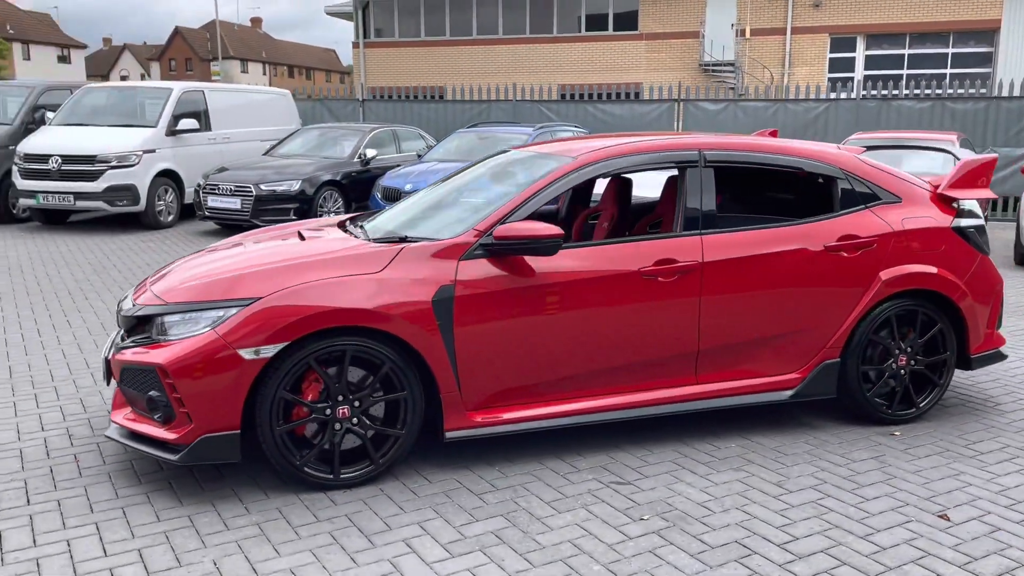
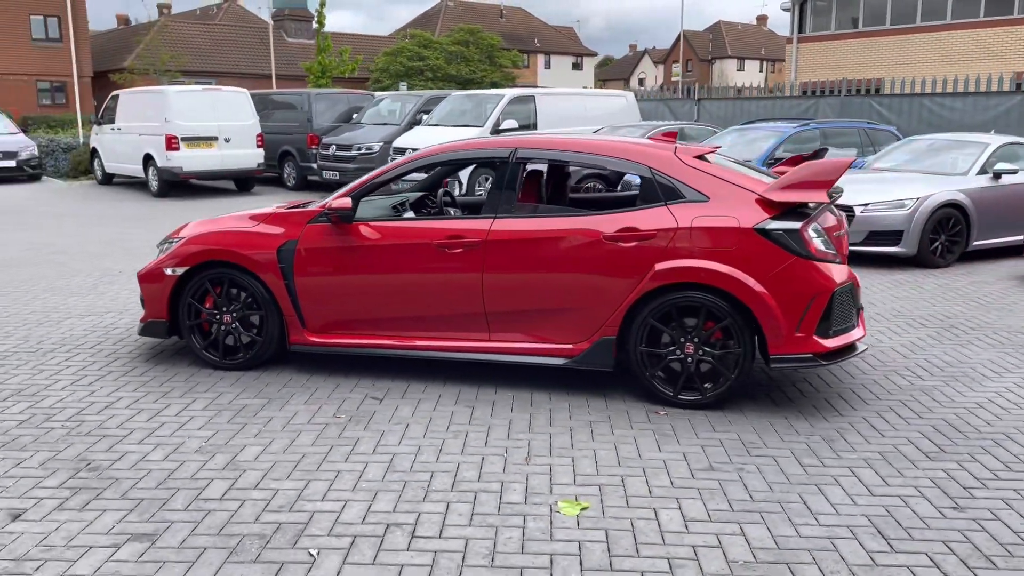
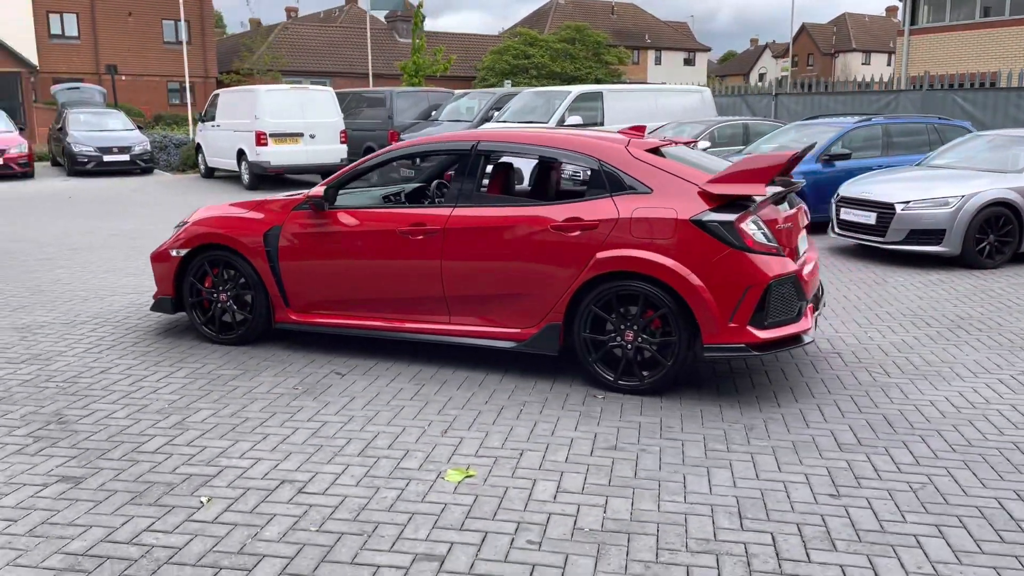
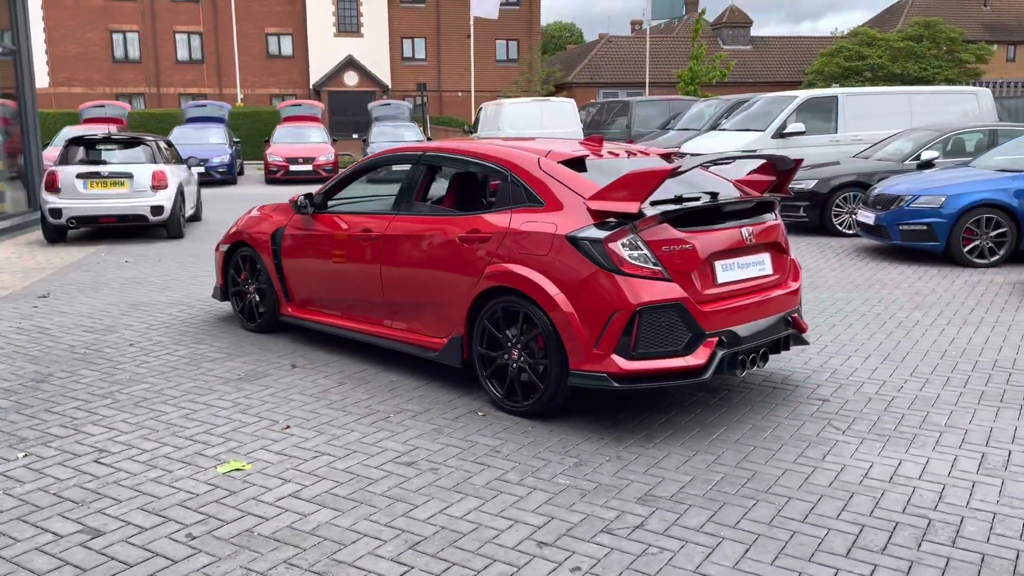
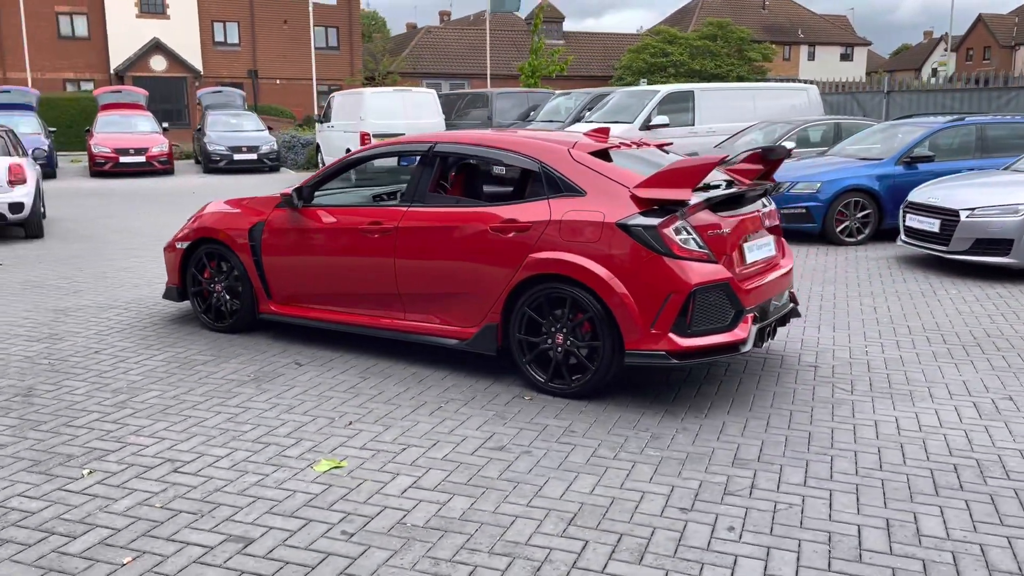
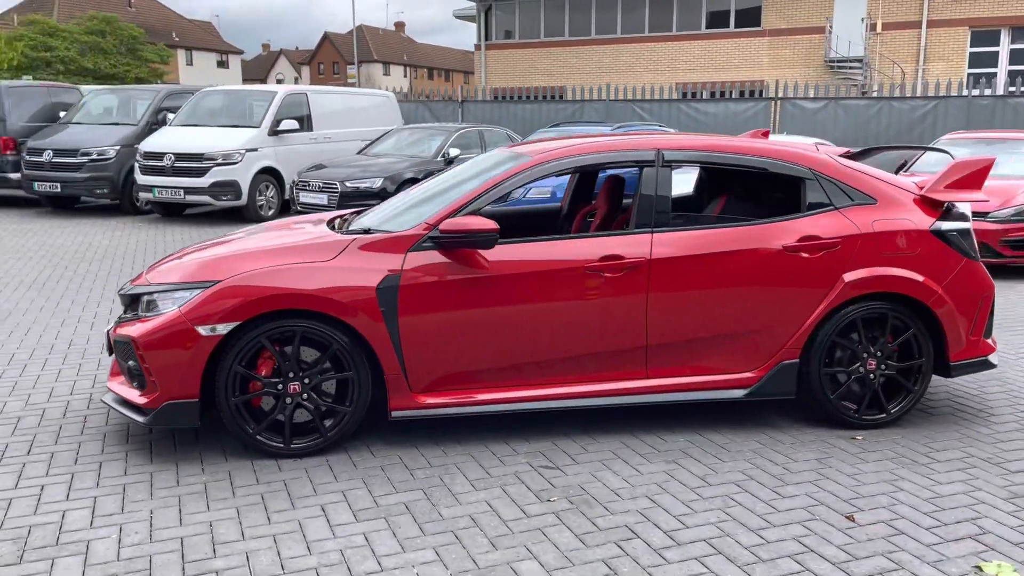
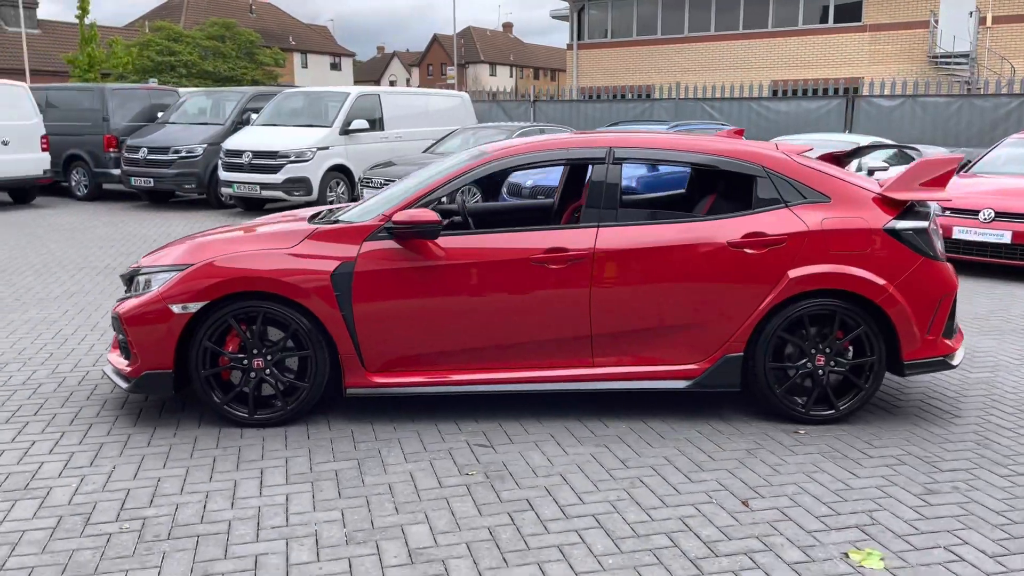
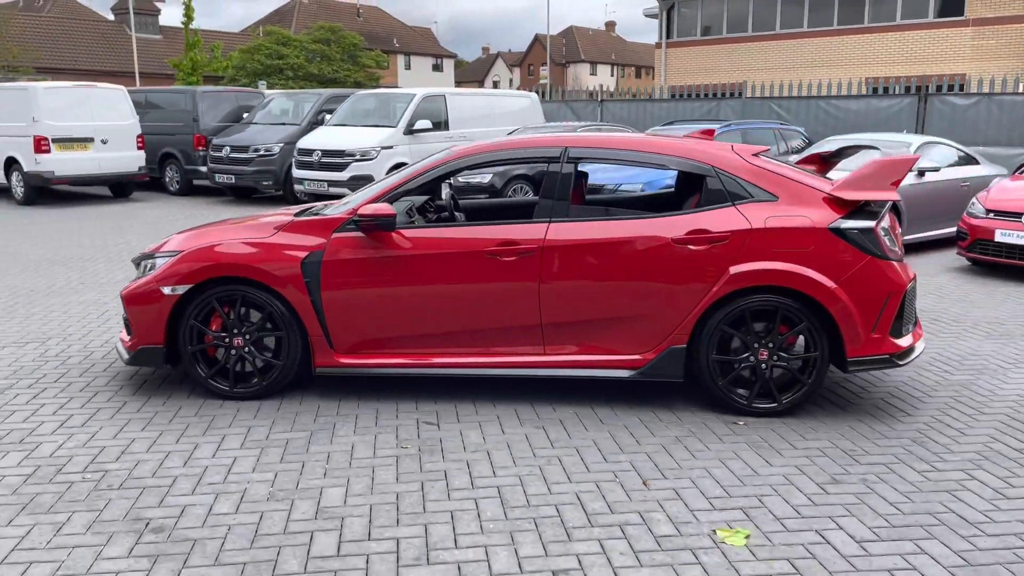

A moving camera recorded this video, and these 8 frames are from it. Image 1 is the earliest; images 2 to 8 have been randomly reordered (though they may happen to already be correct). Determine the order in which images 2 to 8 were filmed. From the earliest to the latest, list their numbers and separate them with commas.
6, 7, 8, 2, 3, 5, 4
